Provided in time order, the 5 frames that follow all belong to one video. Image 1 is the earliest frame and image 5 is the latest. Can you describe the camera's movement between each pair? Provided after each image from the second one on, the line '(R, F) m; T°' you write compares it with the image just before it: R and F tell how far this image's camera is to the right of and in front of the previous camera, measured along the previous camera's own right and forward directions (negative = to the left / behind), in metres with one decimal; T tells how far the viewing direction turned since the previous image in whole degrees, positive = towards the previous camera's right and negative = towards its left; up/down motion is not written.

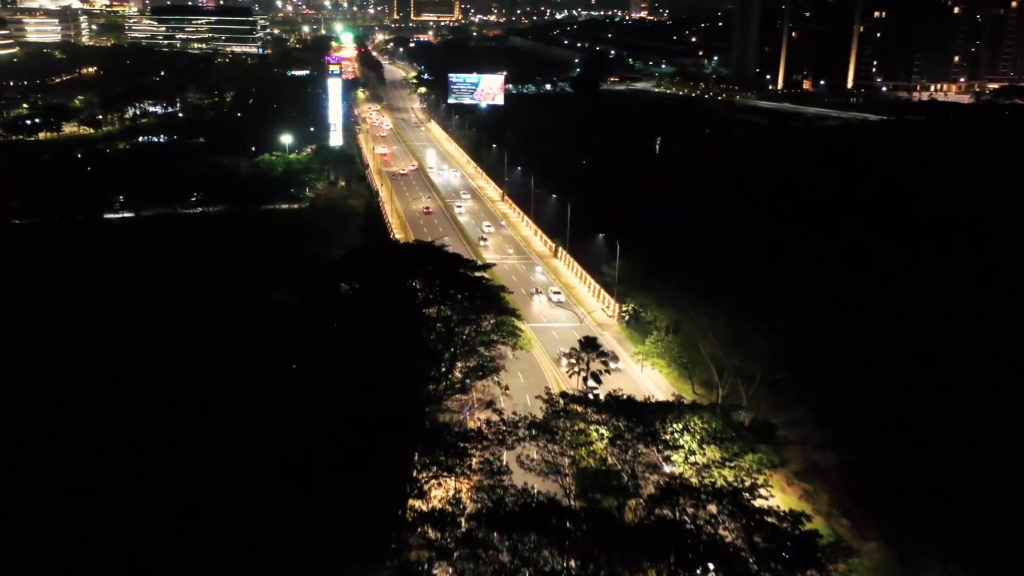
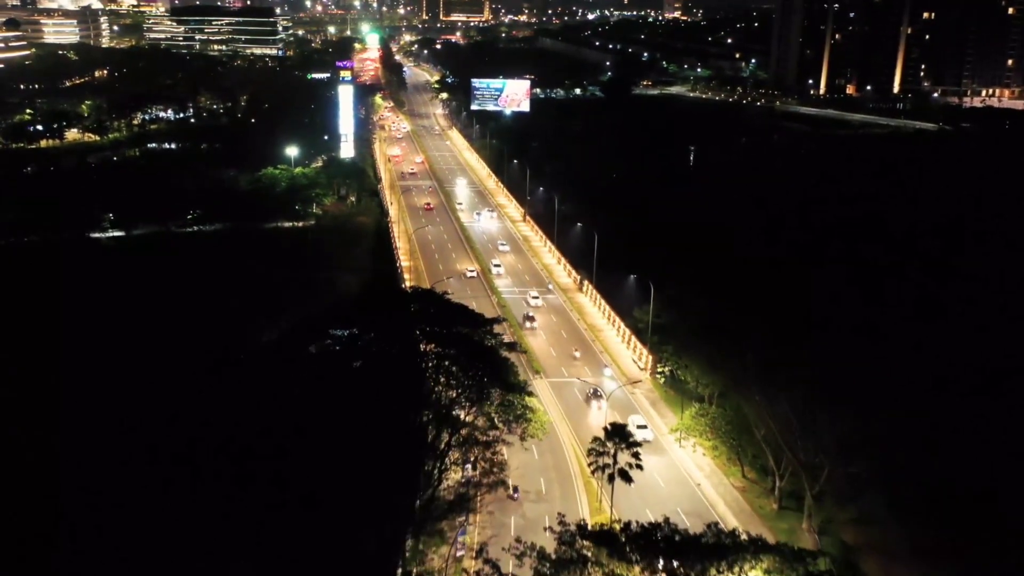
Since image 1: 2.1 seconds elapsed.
(+0.4, +4.5) m; -2°
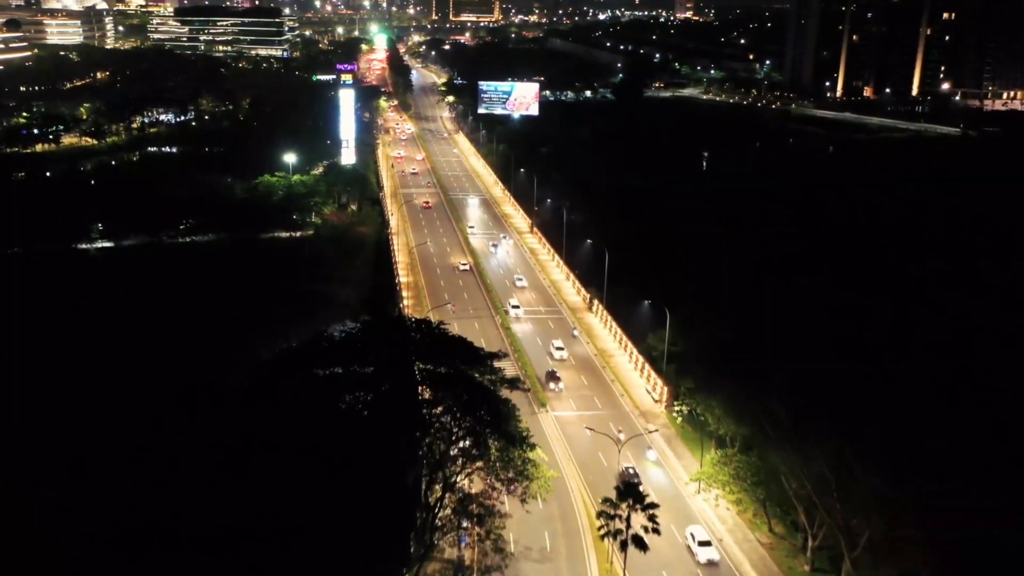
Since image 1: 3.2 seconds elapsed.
(+0.2, +2.2) m; -1°
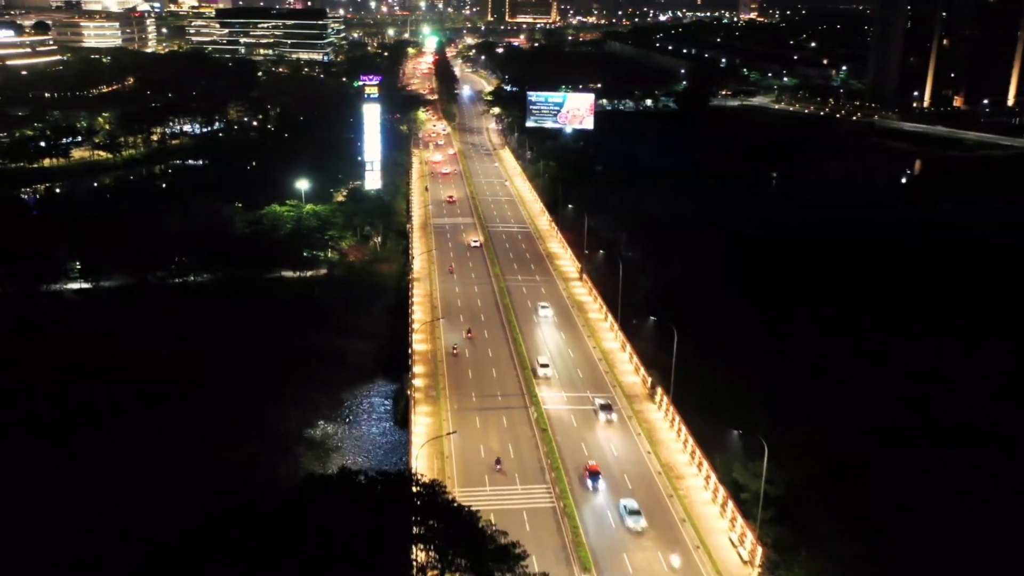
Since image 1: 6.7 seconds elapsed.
(+0.4, +7.4) m; -4°
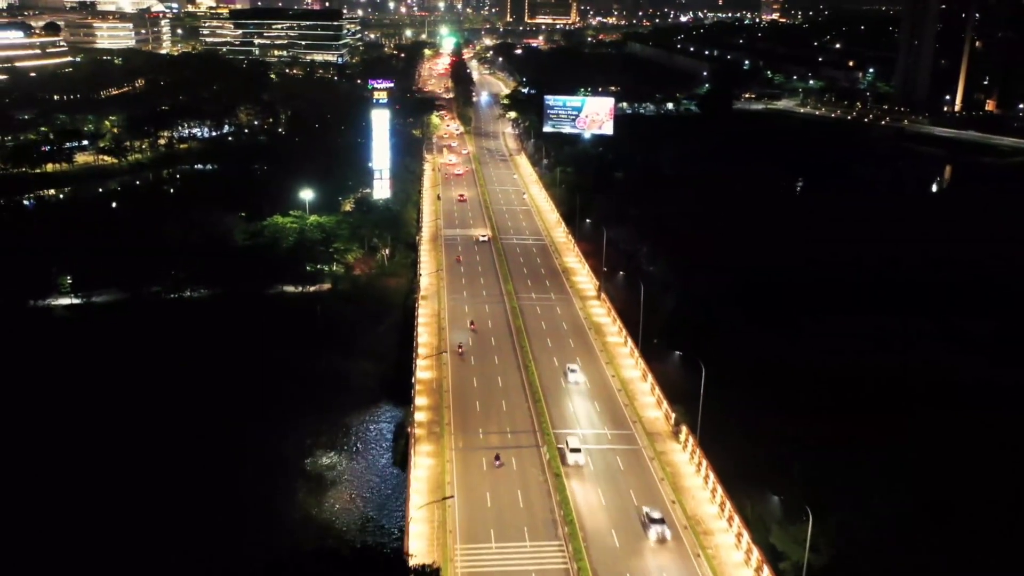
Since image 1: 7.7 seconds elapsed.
(+0.2, +2.2) m; -1°
